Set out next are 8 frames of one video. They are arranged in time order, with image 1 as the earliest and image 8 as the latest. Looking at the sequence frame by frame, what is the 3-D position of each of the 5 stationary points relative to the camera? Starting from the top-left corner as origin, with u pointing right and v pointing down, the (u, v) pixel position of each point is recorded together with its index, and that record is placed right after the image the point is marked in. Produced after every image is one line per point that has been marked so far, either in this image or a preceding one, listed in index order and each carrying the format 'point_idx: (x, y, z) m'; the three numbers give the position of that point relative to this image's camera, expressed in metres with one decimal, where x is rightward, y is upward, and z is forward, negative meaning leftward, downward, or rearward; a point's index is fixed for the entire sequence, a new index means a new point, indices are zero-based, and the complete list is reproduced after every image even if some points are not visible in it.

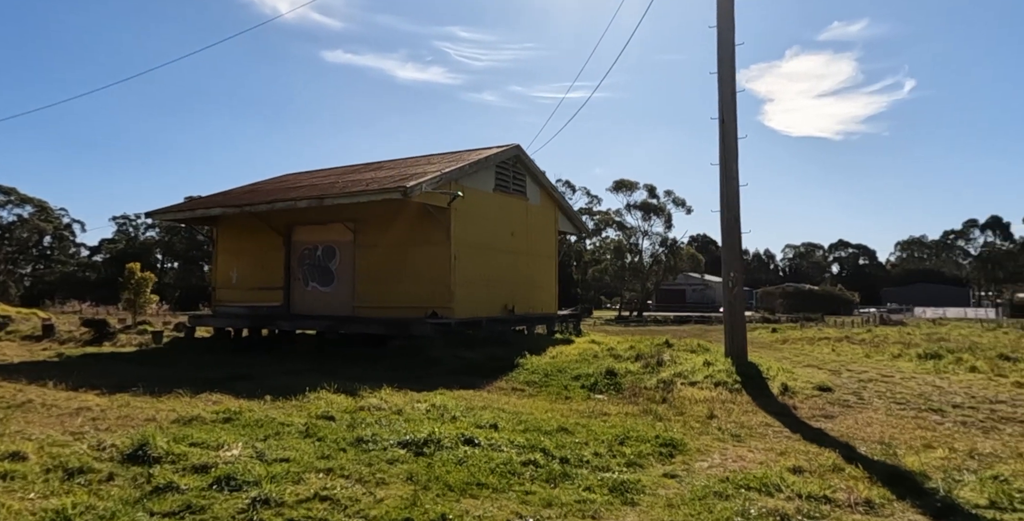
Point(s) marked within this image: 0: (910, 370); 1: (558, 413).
0: (+5.7, -1.5, +9.8) m
1: (+0.5, -1.5, +6.9) m
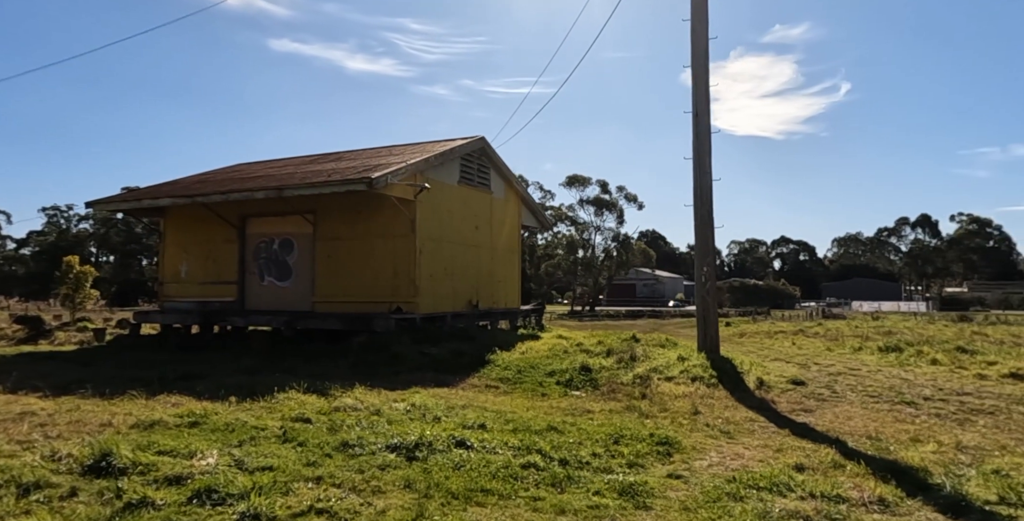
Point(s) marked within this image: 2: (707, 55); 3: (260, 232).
0: (+5.3, -1.5, +9.9) m
1: (+0.3, -1.5, +6.7) m
2: (+2.8, +2.9, +9.7) m
3: (-5.4, +0.6, +14.7) m
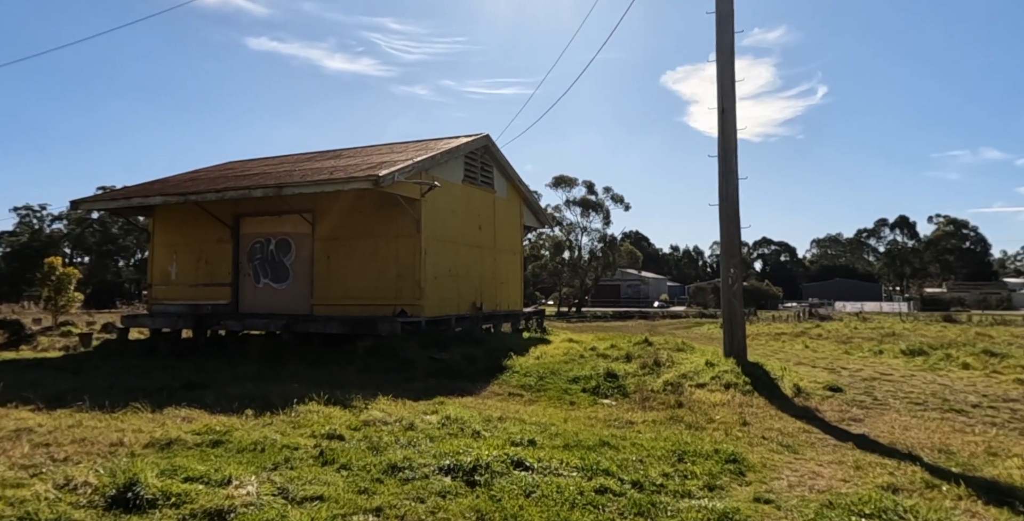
0: (+5.5, -1.5, +9.7) m
1: (+0.6, -1.5, +6.3) m
2: (+3.0, +2.9, +9.4) m
3: (-5.3, +0.6, +14.2) m
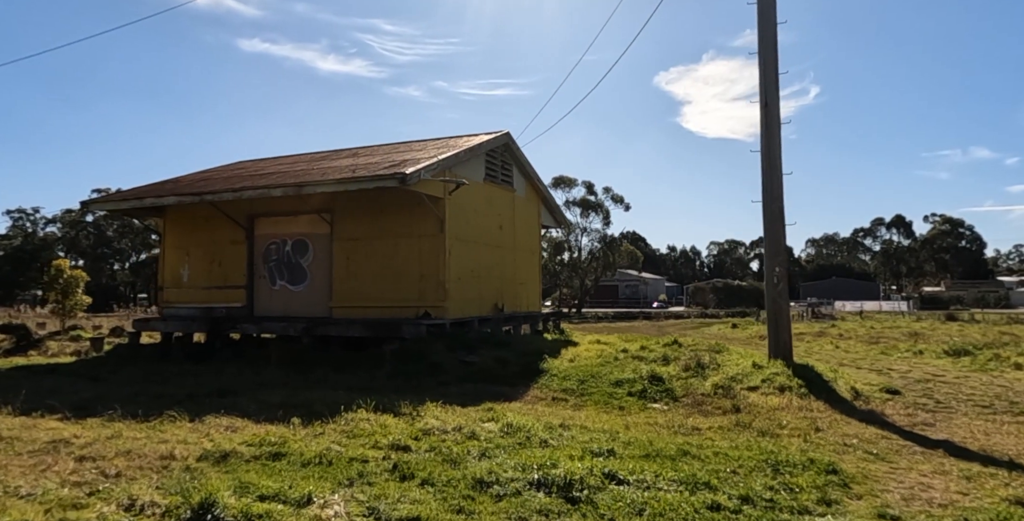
0: (+6.0, -1.4, +9.4) m
1: (+1.1, -1.5, +6.0) m
2: (+3.5, +2.9, +9.1) m
3: (-4.8, +0.6, +13.8) m
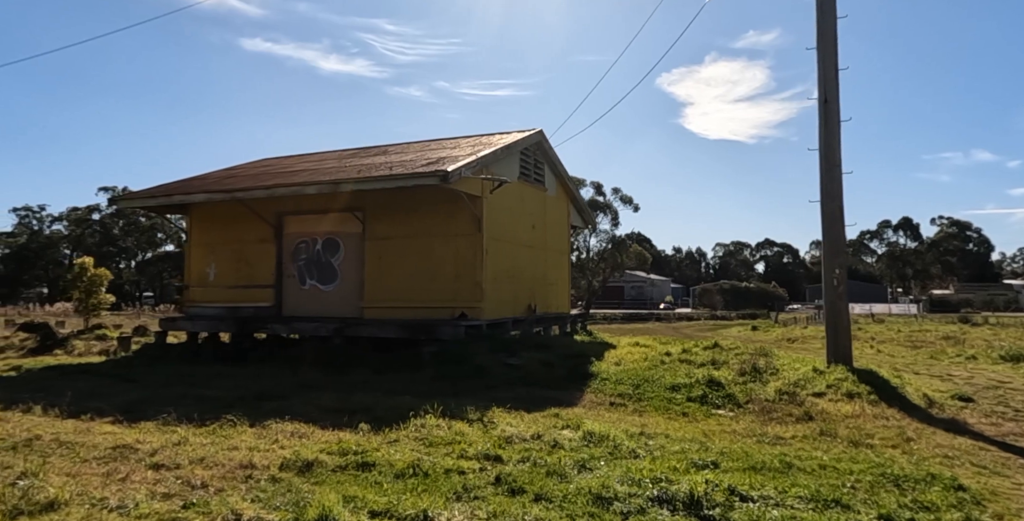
0: (+6.7, -1.5, +9.1) m
1: (+1.8, -1.5, +5.8) m
2: (+4.2, +2.9, +8.8) m
3: (-4.2, +0.6, +13.6) m
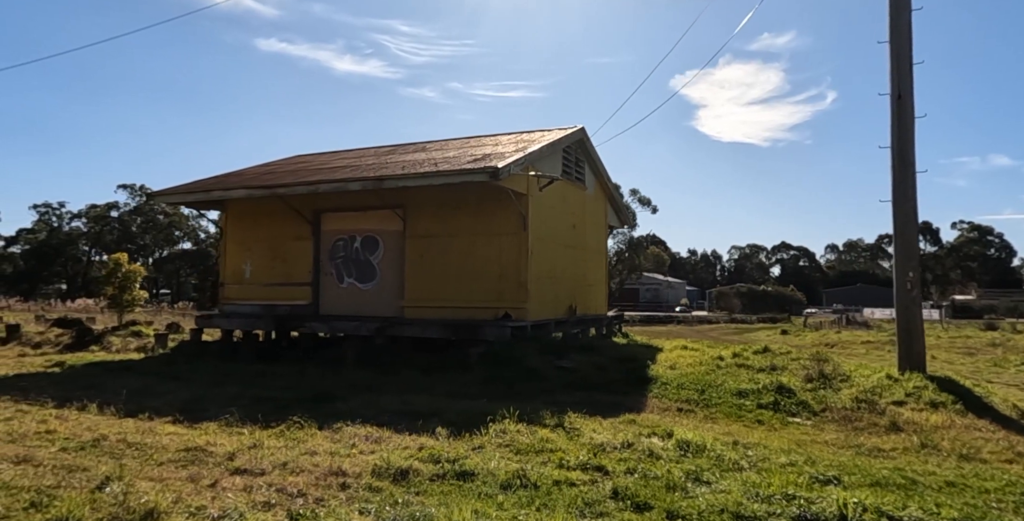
0: (+7.4, -1.5, +8.7) m
1: (+2.4, -1.5, +5.4) m
2: (+4.9, +2.9, +8.5) m
3: (-3.3, +0.6, +13.4) m
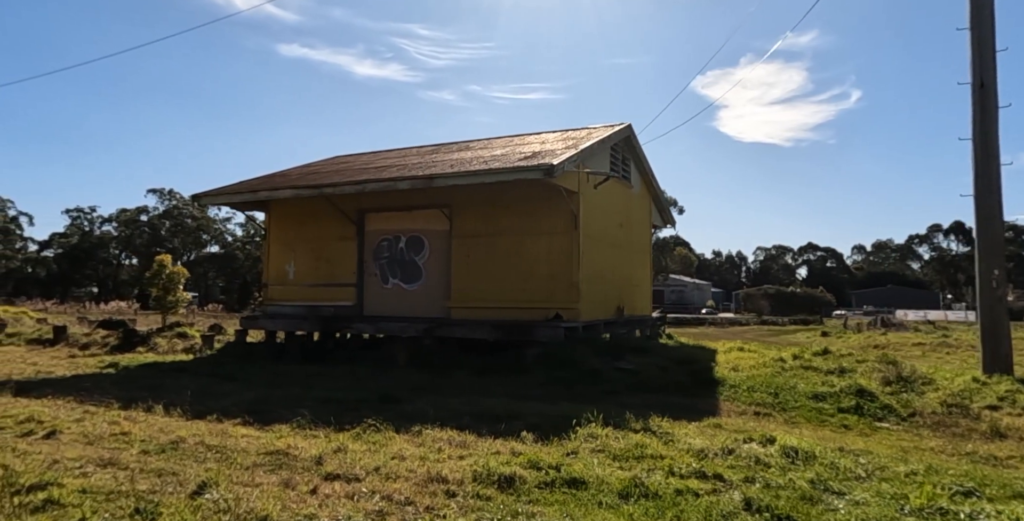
0: (+8.2, -1.5, +8.3) m
1: (+3.1, -1.4, +5.1) m
2: (+5.7, +2.9, +8.1) m
3: (-2.4, +0.6, +13.2) m
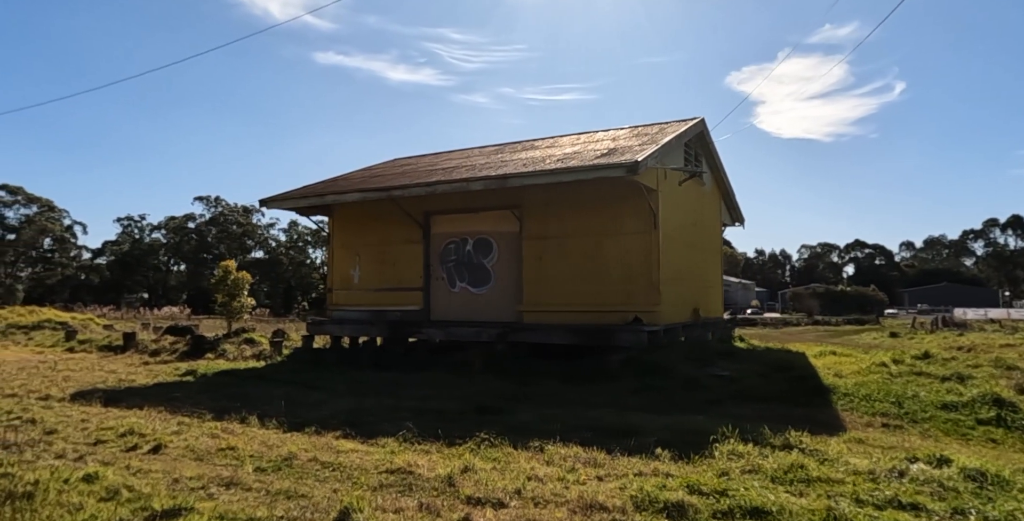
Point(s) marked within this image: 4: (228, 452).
0: (+9.2, -1.4, +7.4) m
1: (+4.0, -1.4, +4.5) m
2: (+6.7, +2.9, +7.4) m
3: (-1.1, +0.6, +12.9) m
4: (-2.1, -1.4, +5.0) m
